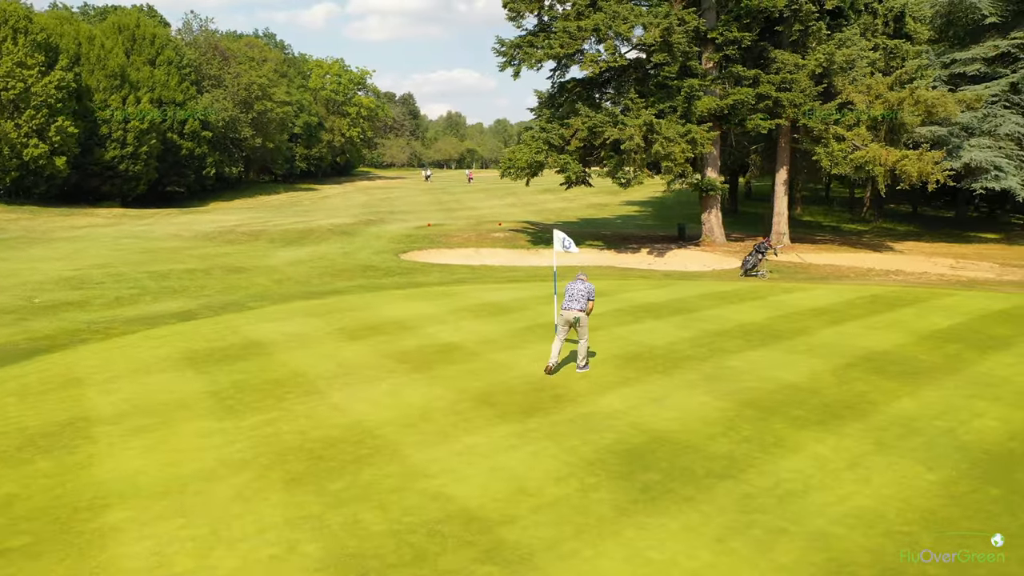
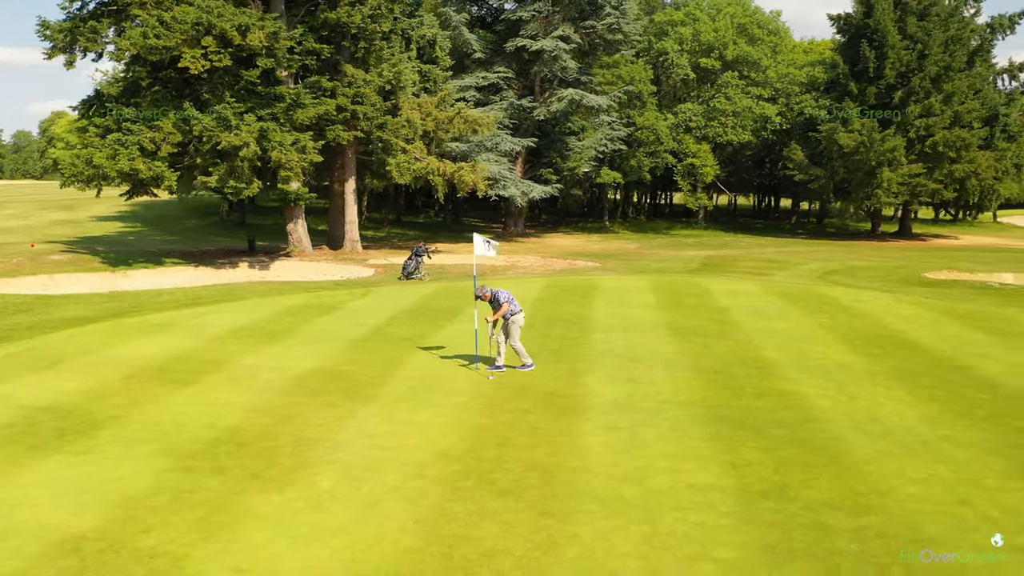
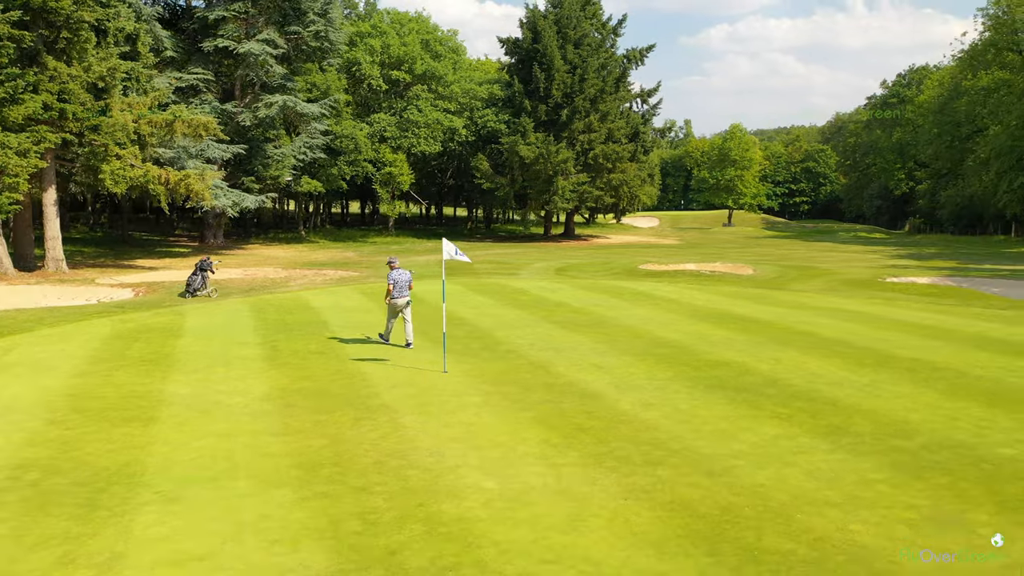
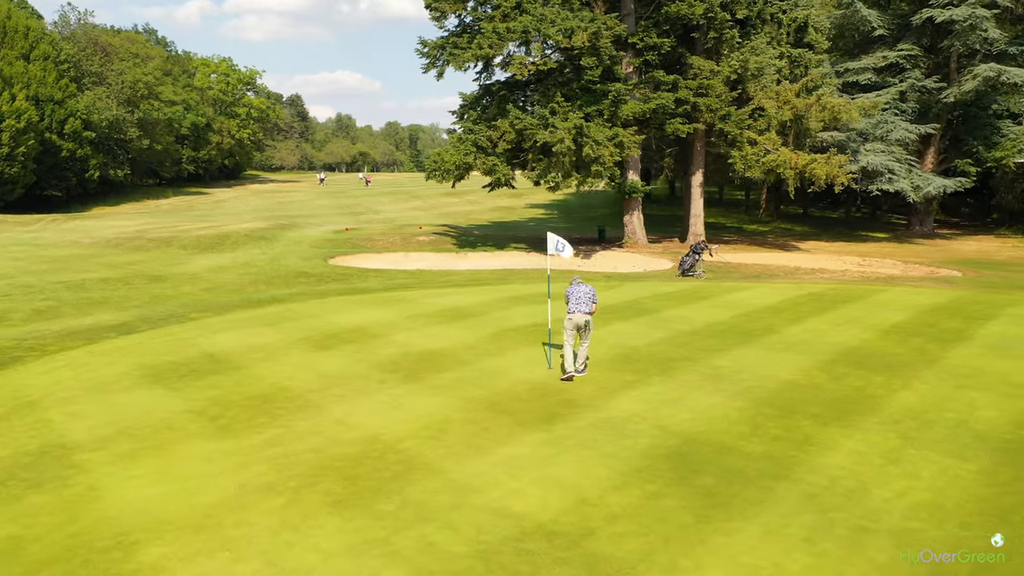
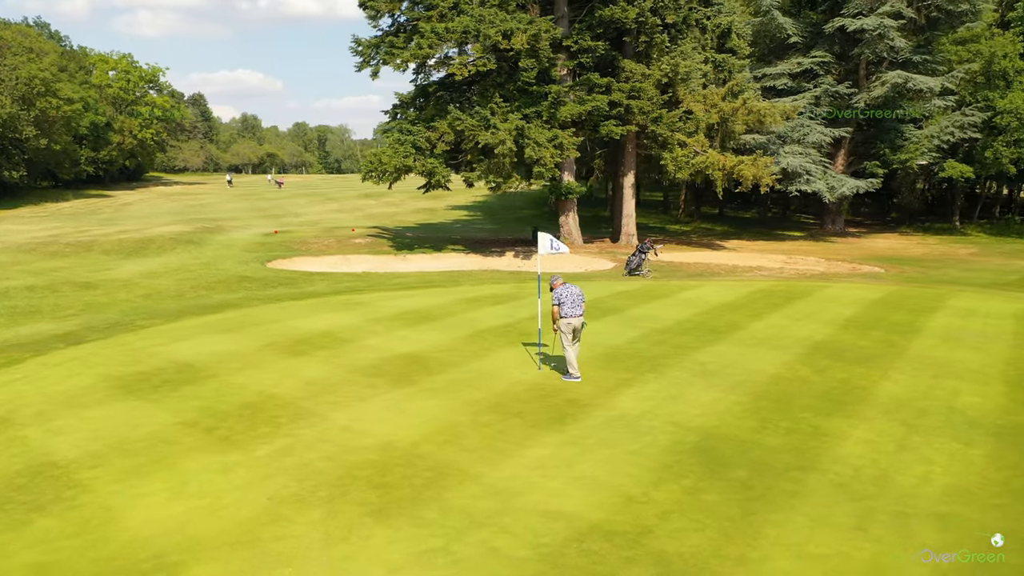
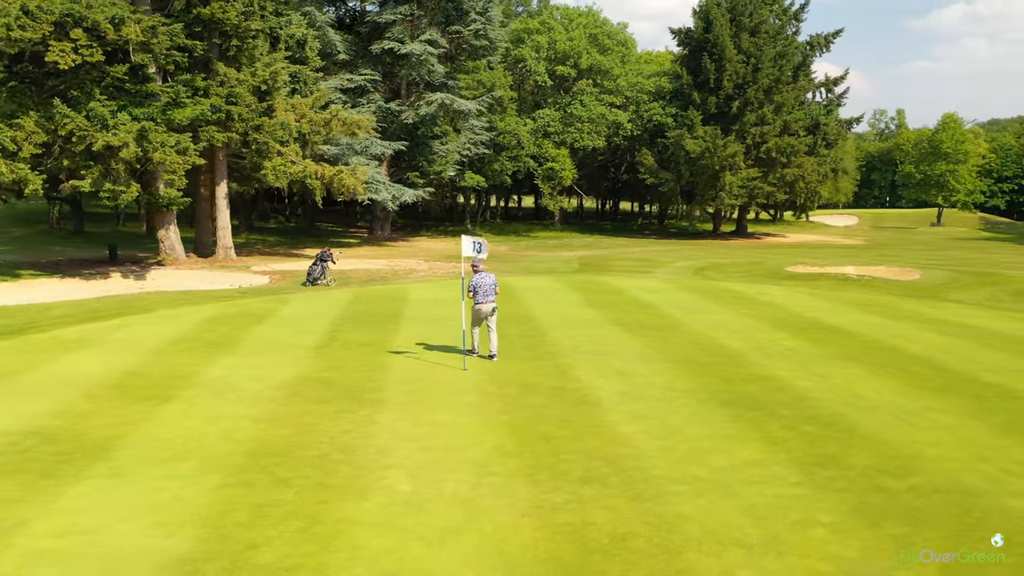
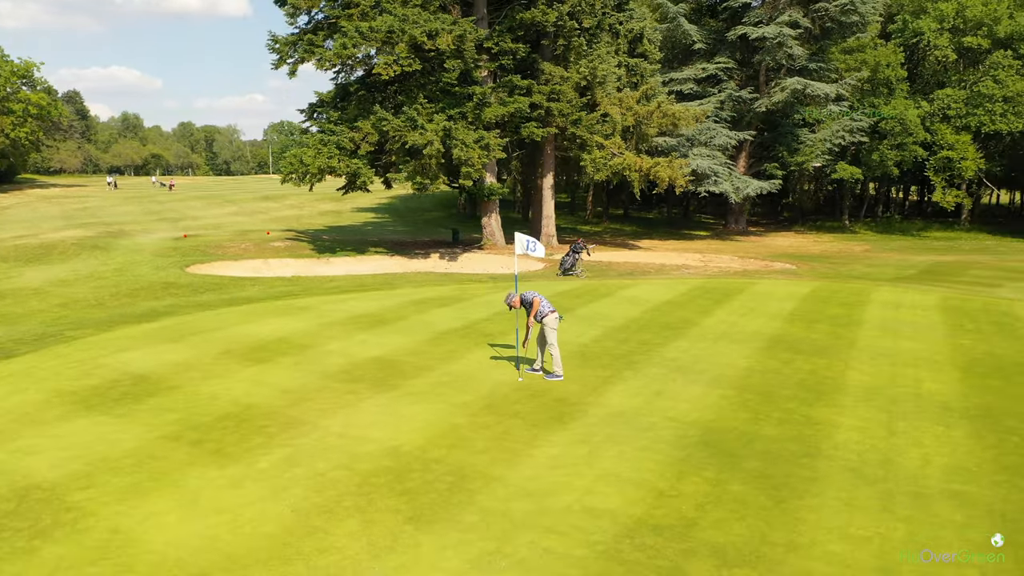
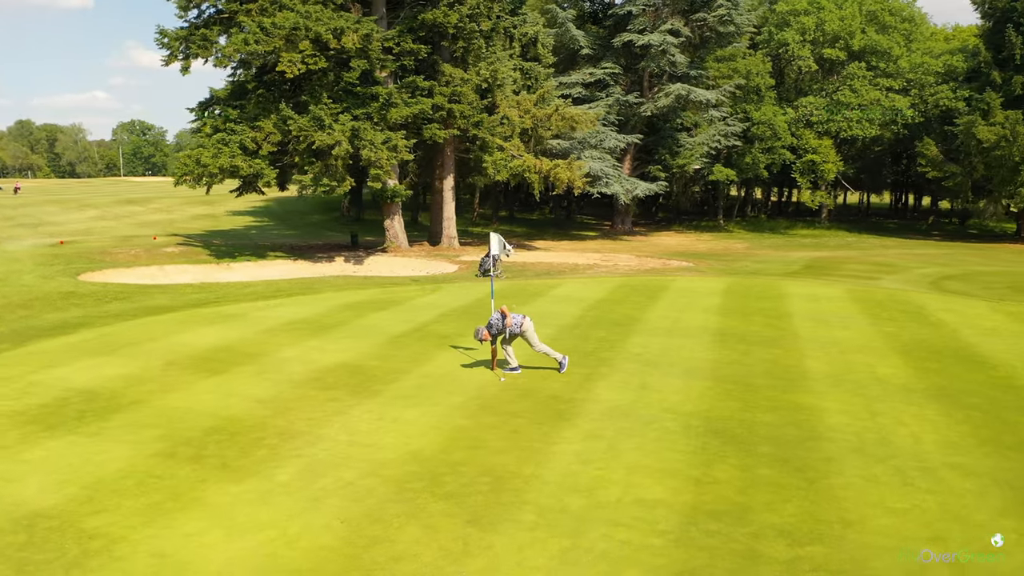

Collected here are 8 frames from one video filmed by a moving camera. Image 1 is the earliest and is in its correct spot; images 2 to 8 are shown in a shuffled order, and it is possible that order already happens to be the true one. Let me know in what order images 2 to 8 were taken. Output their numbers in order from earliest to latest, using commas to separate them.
4, 5, 7, 8, 2, 6, 3
